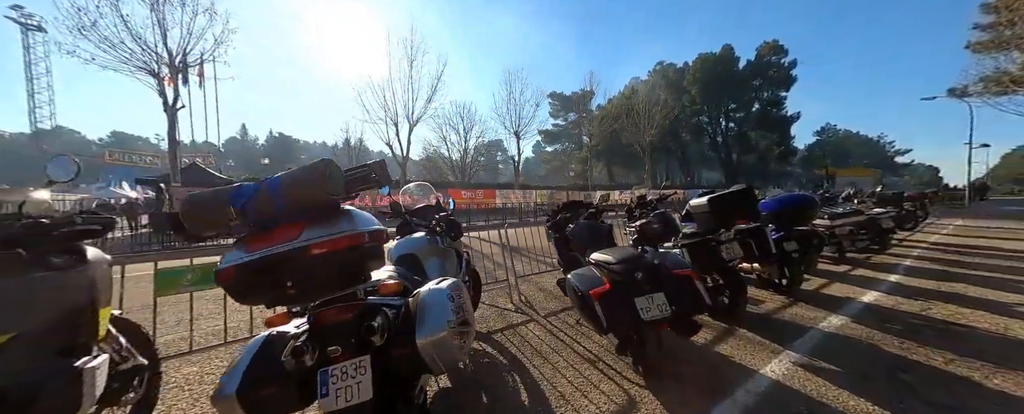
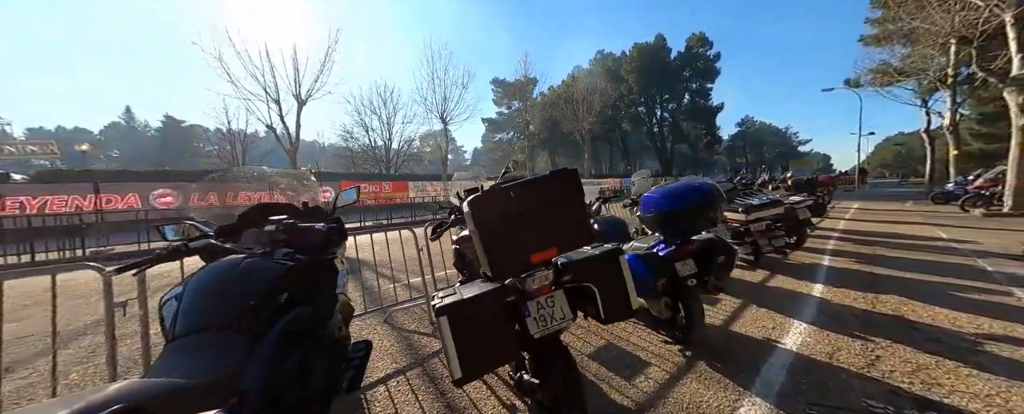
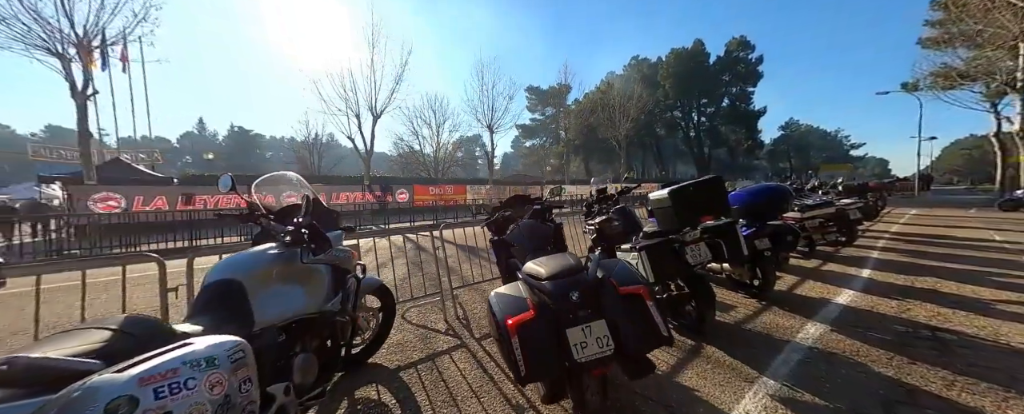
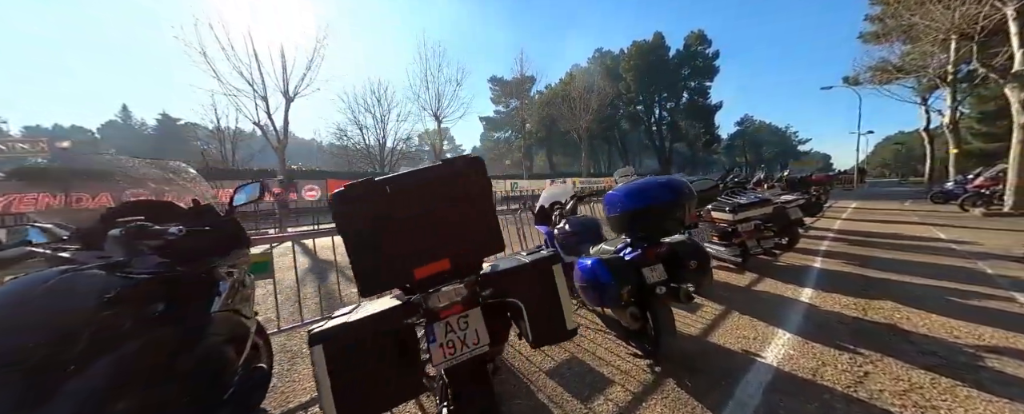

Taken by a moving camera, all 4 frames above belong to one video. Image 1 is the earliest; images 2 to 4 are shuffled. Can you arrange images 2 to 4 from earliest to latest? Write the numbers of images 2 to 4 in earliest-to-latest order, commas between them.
3, 2, 4
